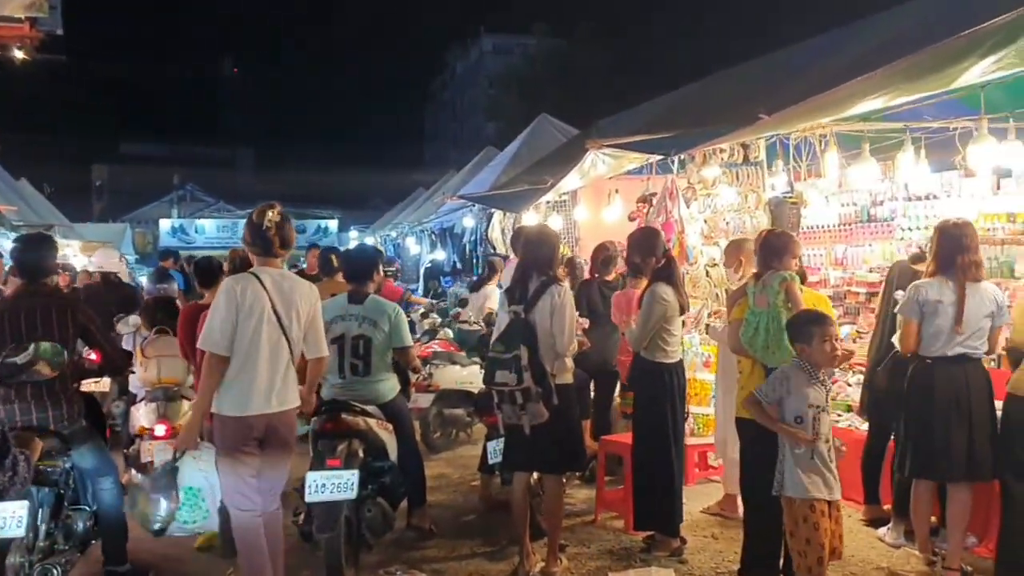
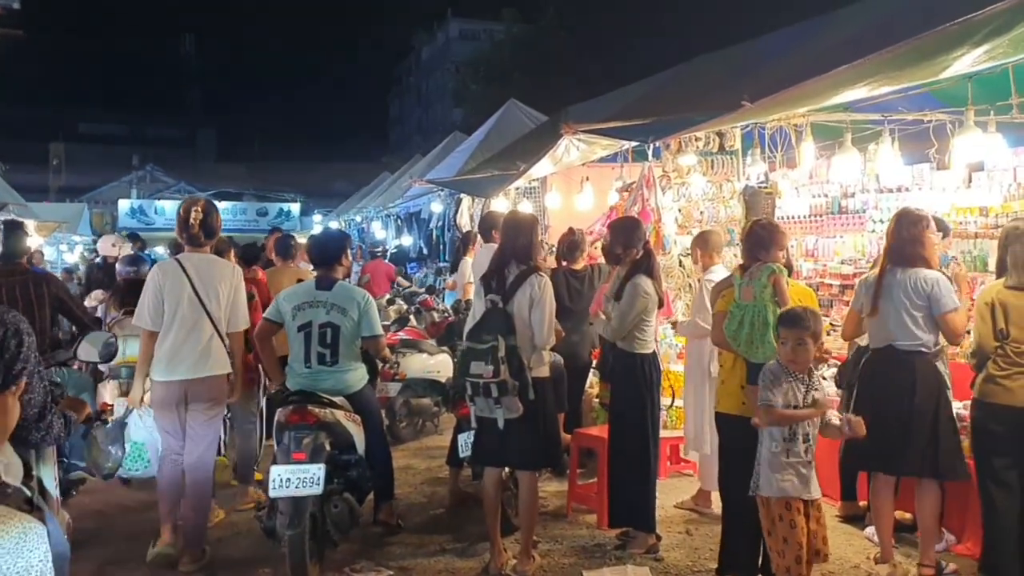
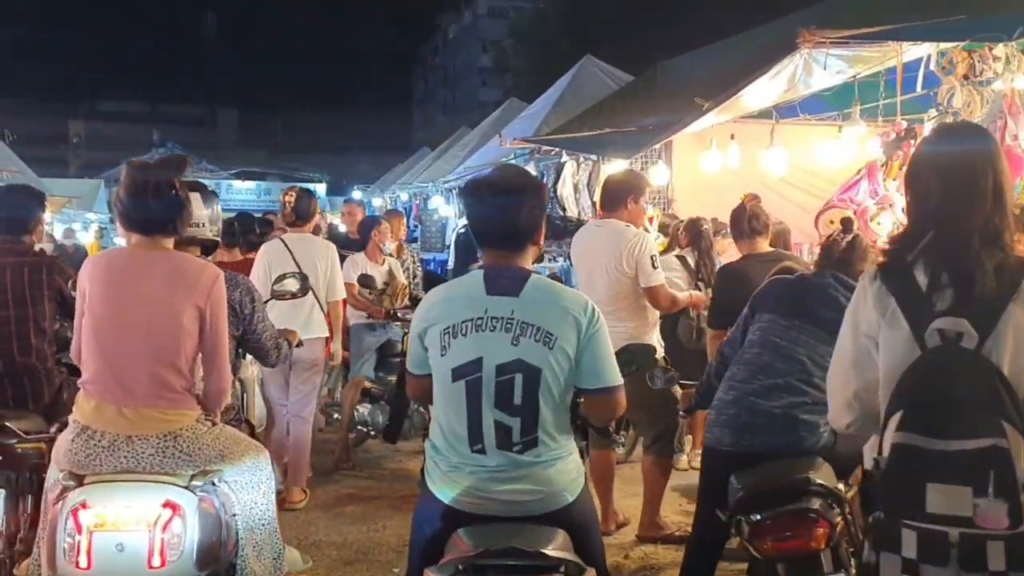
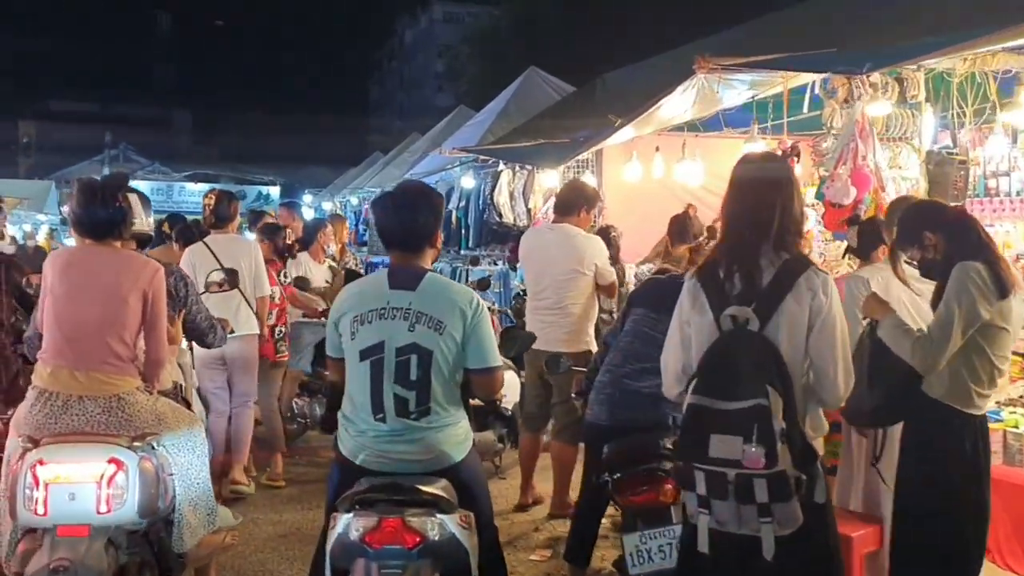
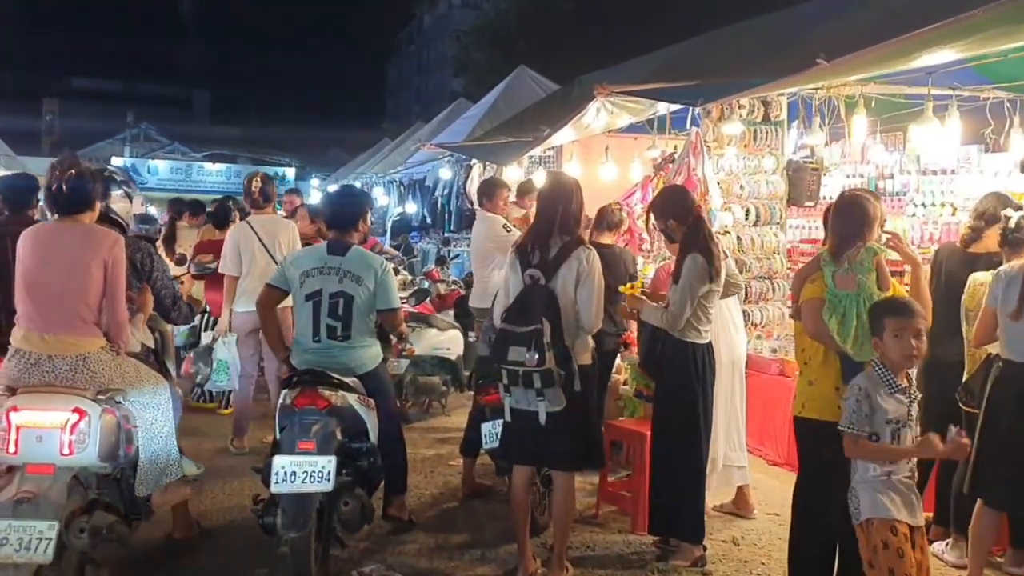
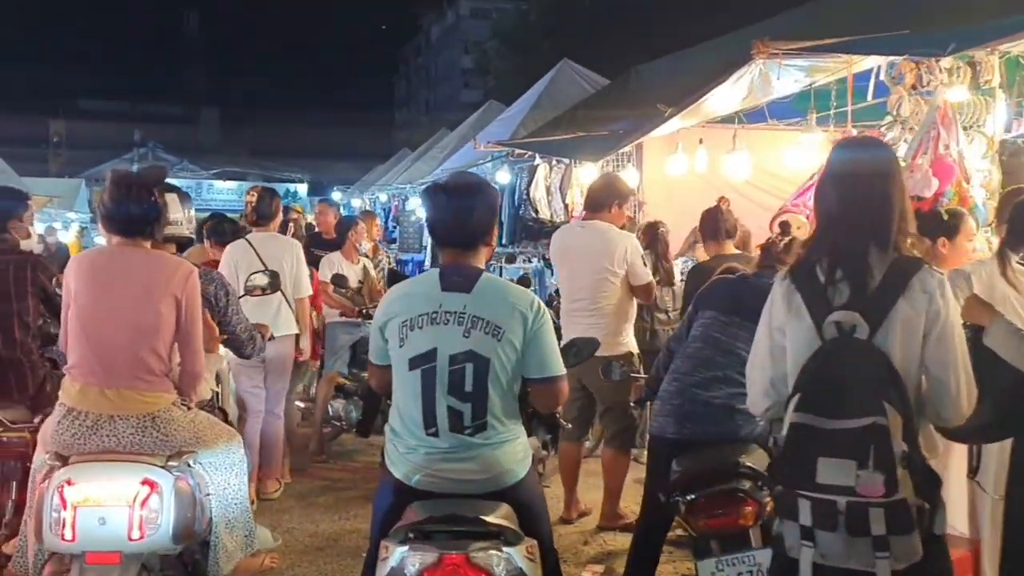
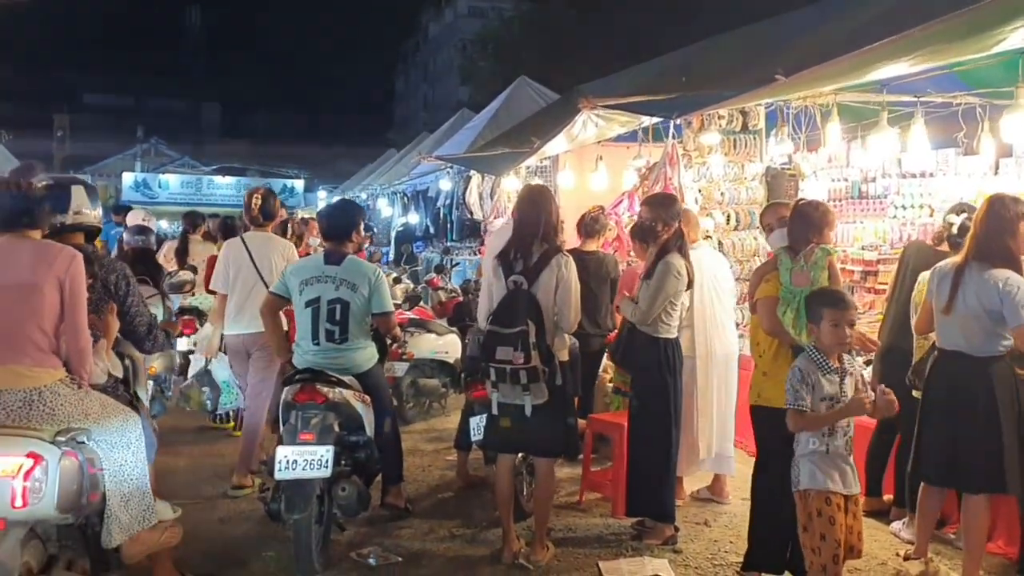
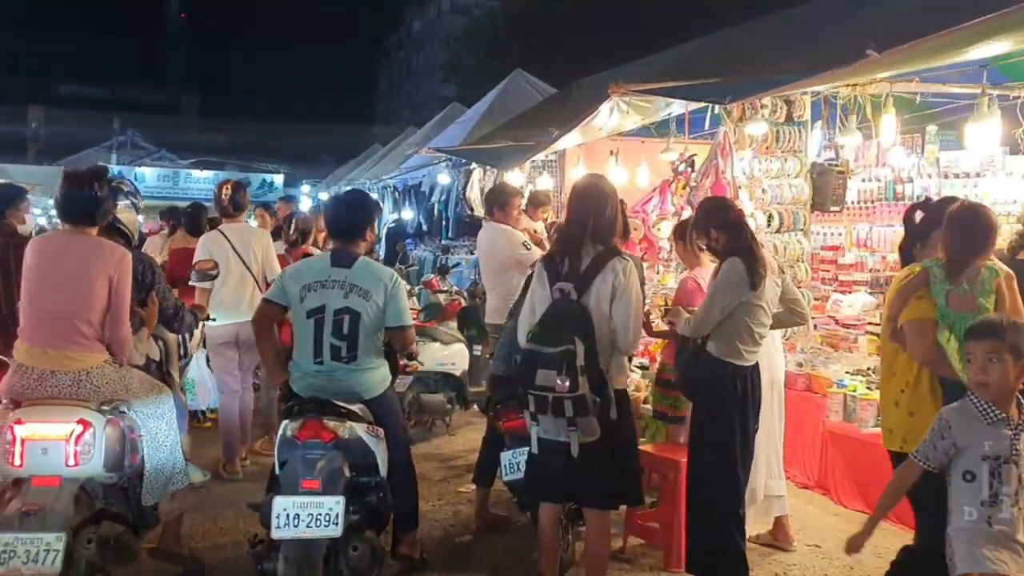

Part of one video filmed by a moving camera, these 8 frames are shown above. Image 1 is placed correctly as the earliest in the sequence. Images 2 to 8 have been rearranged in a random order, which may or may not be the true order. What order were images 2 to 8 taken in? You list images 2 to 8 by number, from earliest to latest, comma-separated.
2, 7, 5, 8, 4, 6, 3
